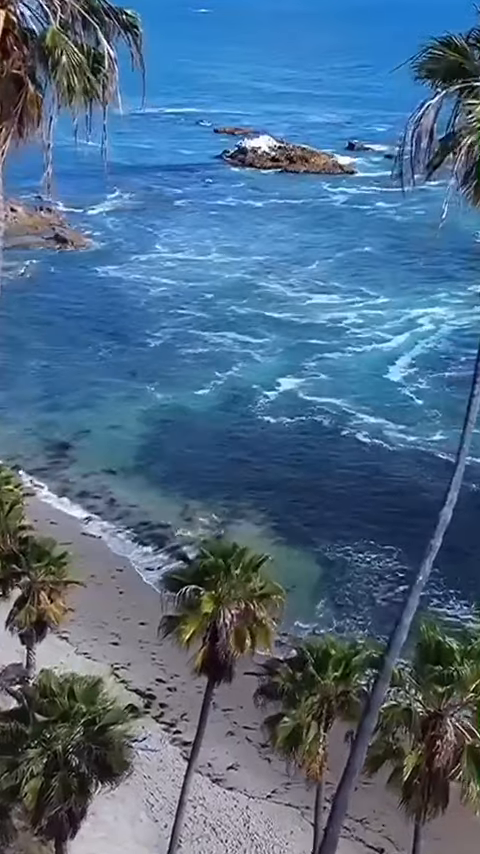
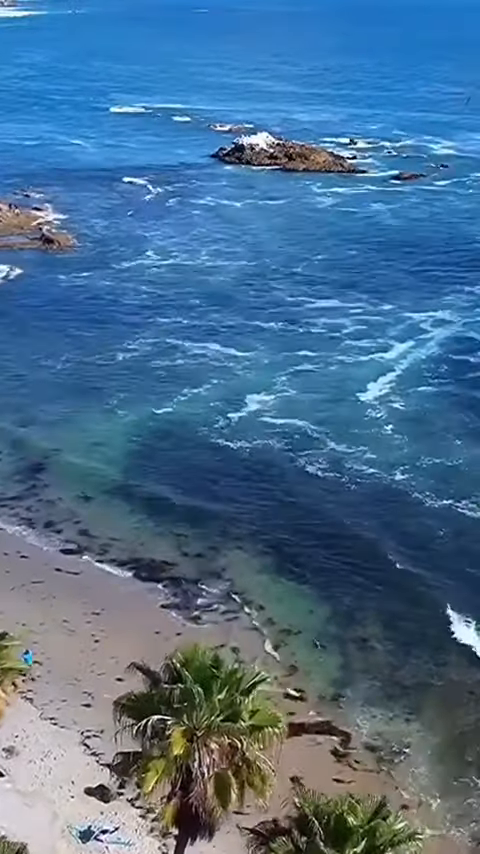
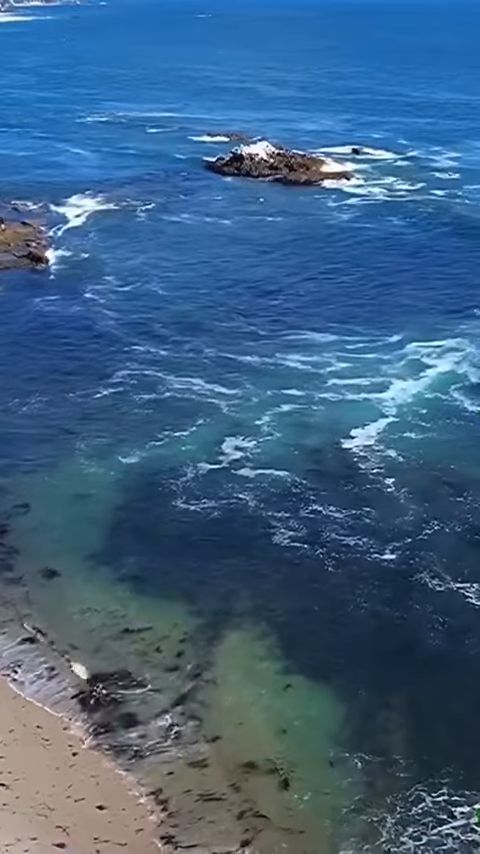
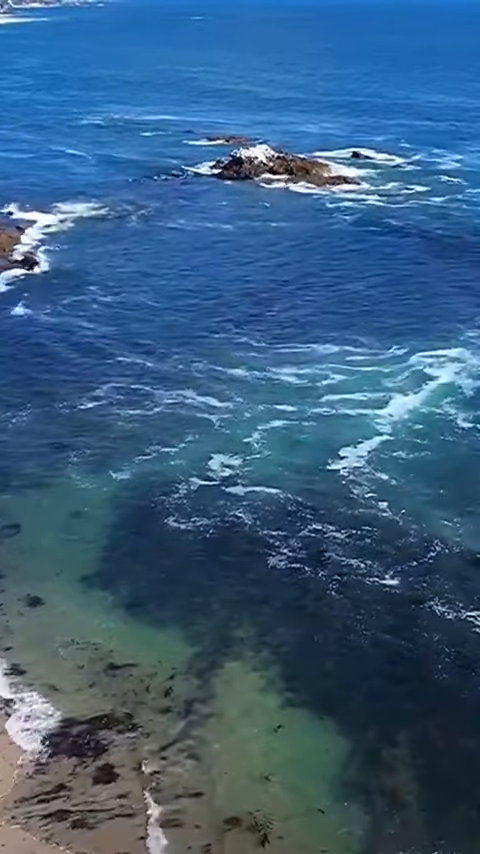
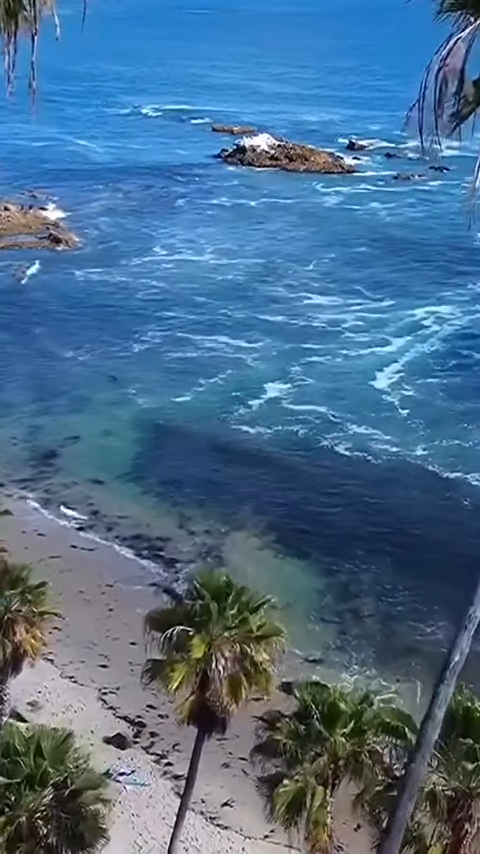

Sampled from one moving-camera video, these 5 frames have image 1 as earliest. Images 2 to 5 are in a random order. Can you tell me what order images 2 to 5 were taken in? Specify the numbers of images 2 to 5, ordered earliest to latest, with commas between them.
5, 2, 3, 4
